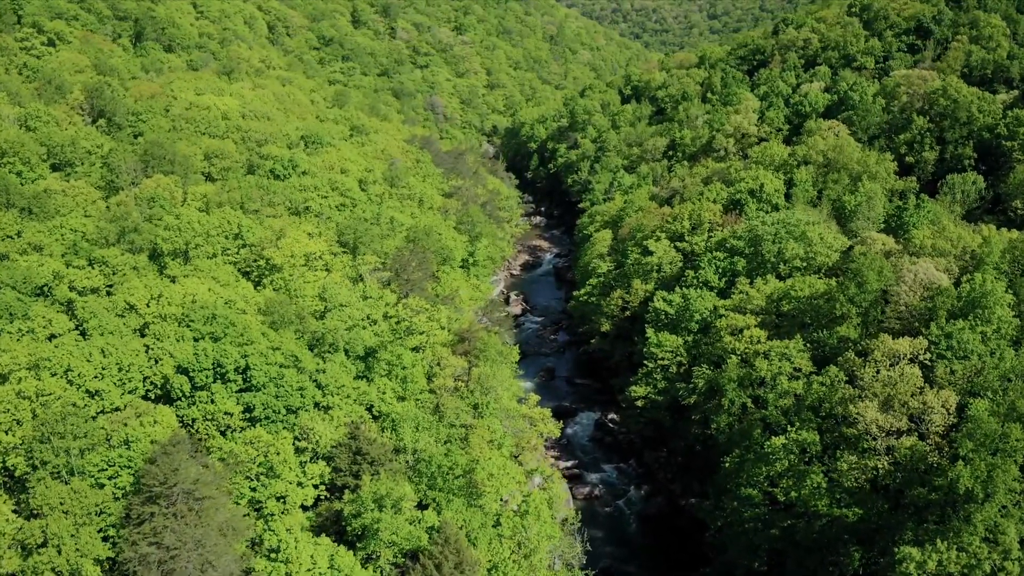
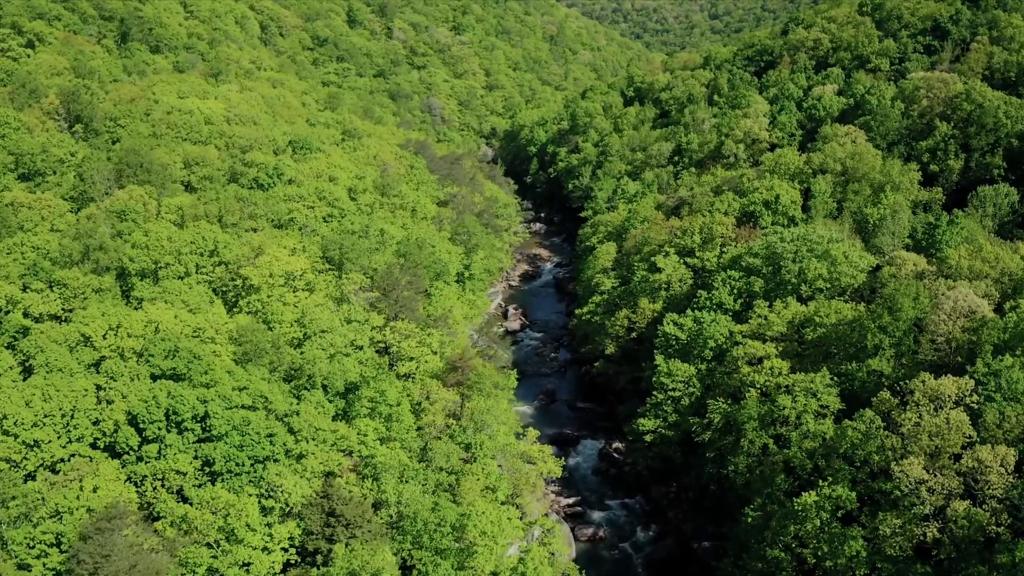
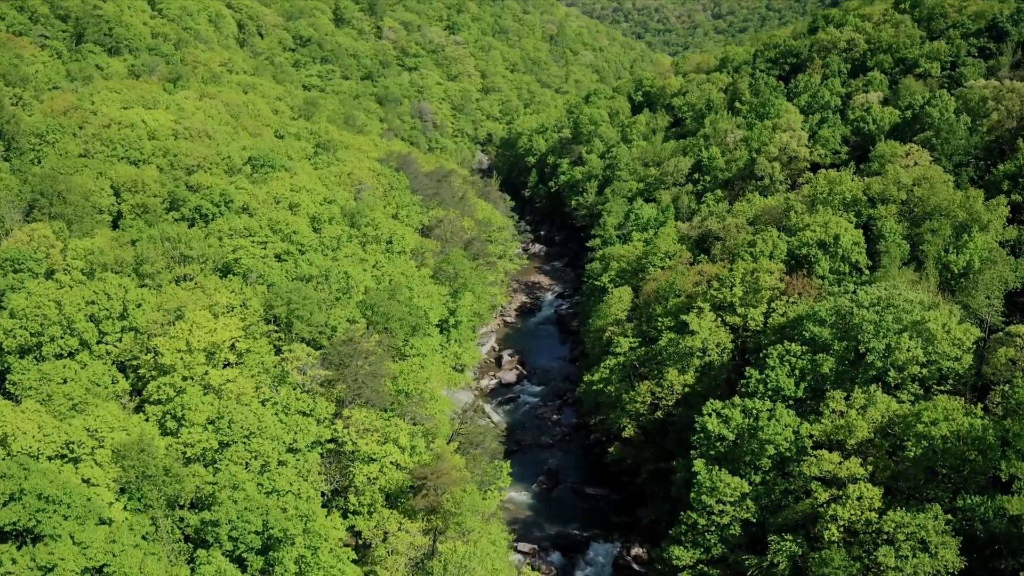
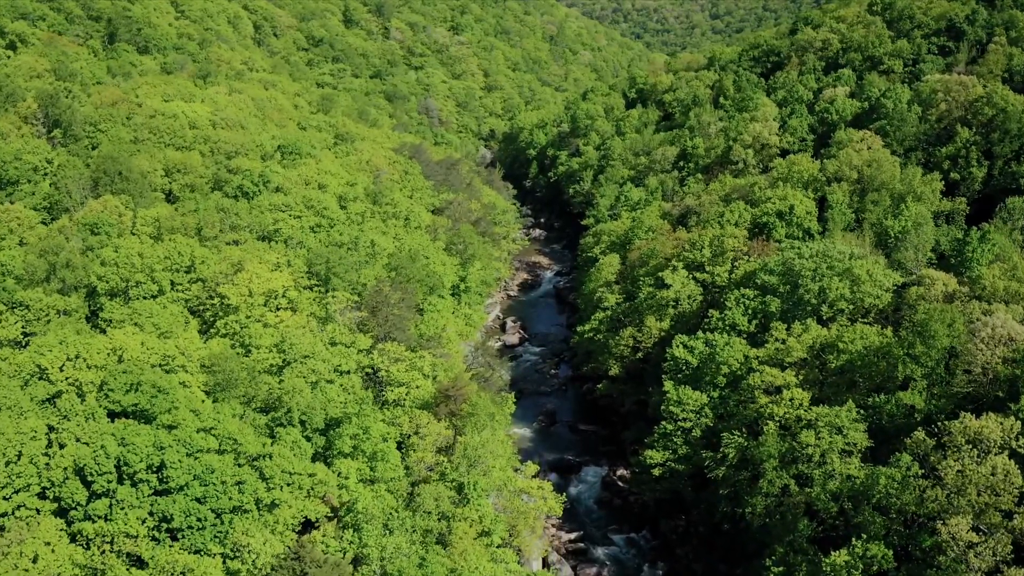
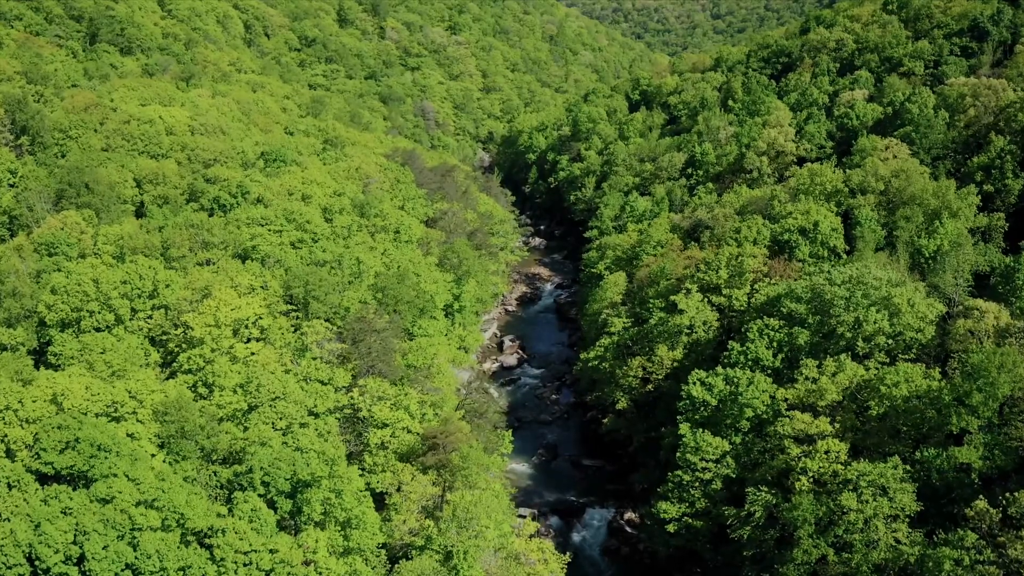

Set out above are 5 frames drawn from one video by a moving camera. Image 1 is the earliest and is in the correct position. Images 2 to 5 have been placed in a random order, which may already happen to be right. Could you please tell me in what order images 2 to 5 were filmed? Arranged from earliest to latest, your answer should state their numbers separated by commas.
2, 4, 5, 3
